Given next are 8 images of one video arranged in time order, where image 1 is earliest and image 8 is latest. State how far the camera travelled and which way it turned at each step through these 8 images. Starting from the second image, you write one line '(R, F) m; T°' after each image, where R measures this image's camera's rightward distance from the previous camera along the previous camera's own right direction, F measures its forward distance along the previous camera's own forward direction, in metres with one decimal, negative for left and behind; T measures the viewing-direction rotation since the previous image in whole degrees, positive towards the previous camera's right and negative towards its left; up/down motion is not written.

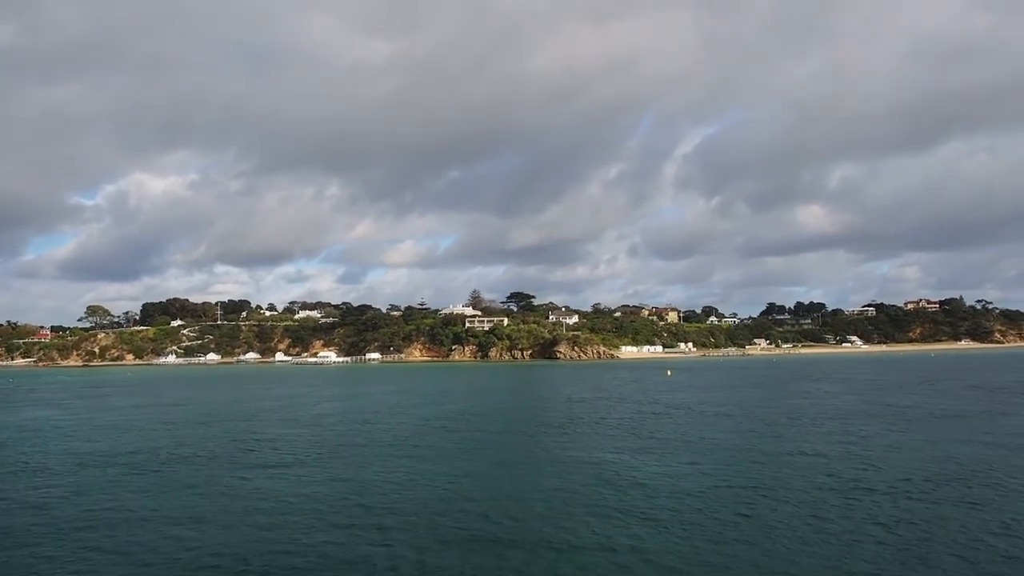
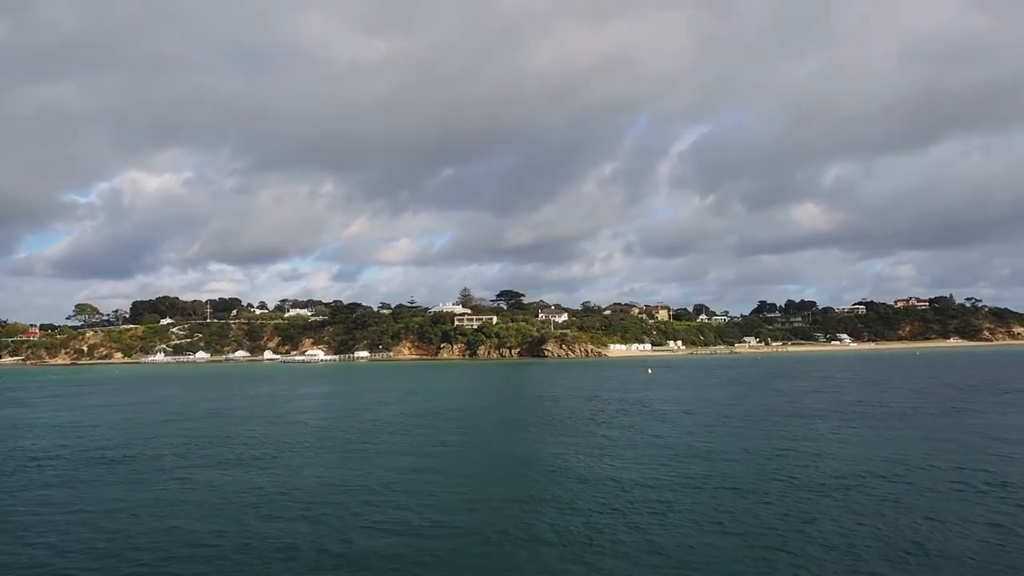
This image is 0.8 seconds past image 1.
(+2.0, -0.3) m; 0°
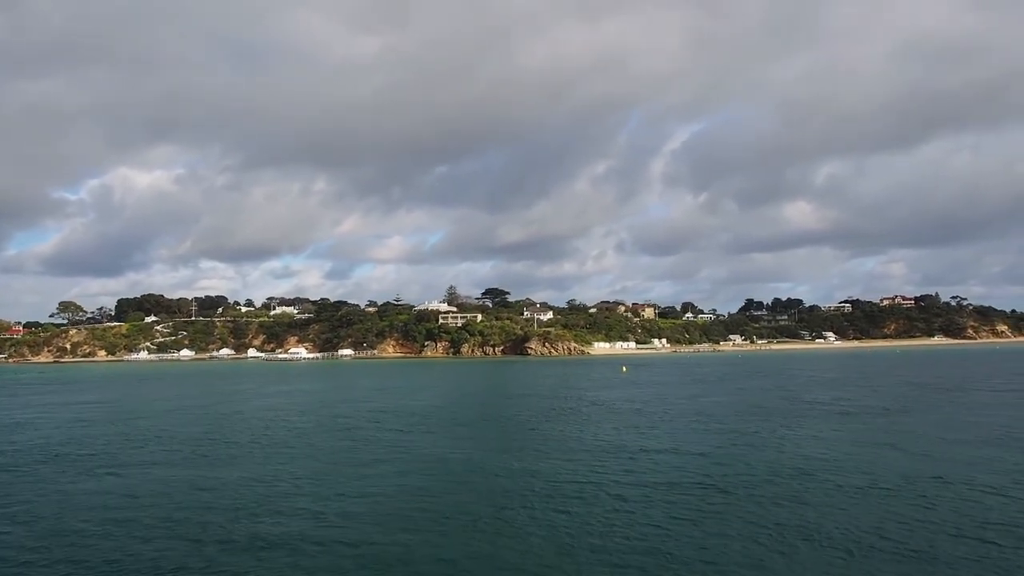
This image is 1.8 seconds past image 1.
(+2.7, -0.3) m; +1°
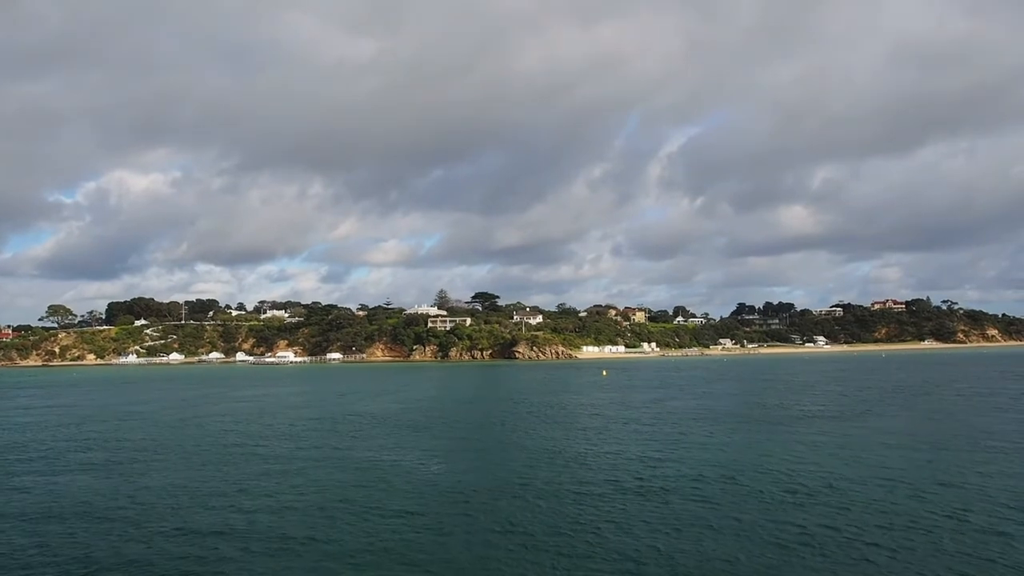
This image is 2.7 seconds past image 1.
(+2.4, -0.4) m; 0°
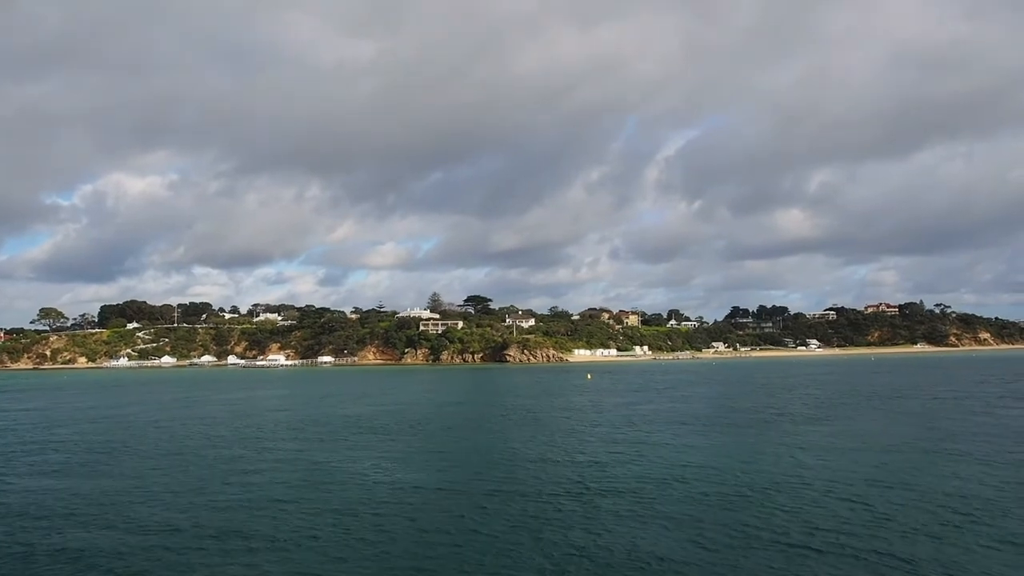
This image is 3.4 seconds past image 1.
(+1.8, -0.2) m; 0°
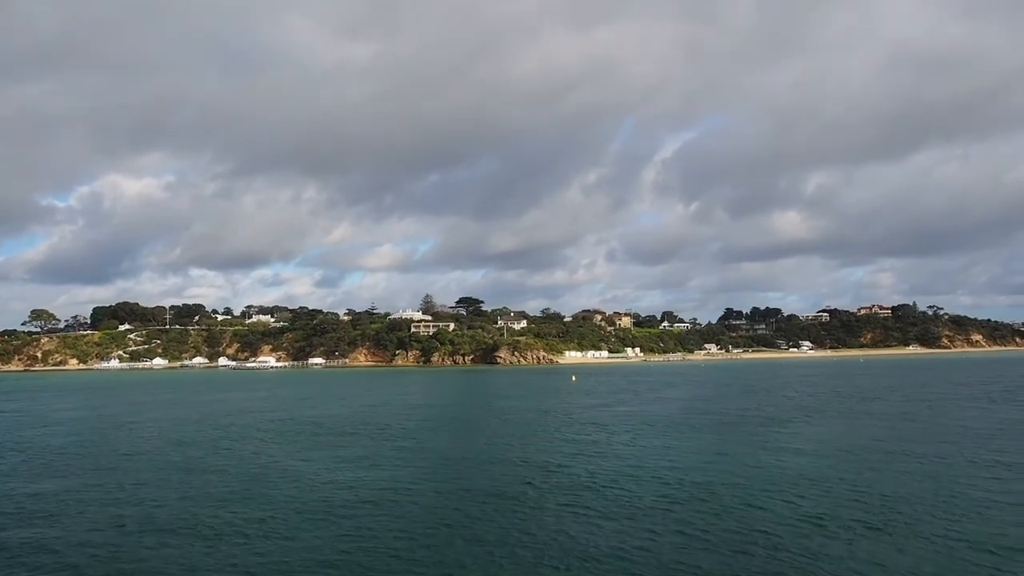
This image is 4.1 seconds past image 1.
(+1.9, -0.3) m; 0°
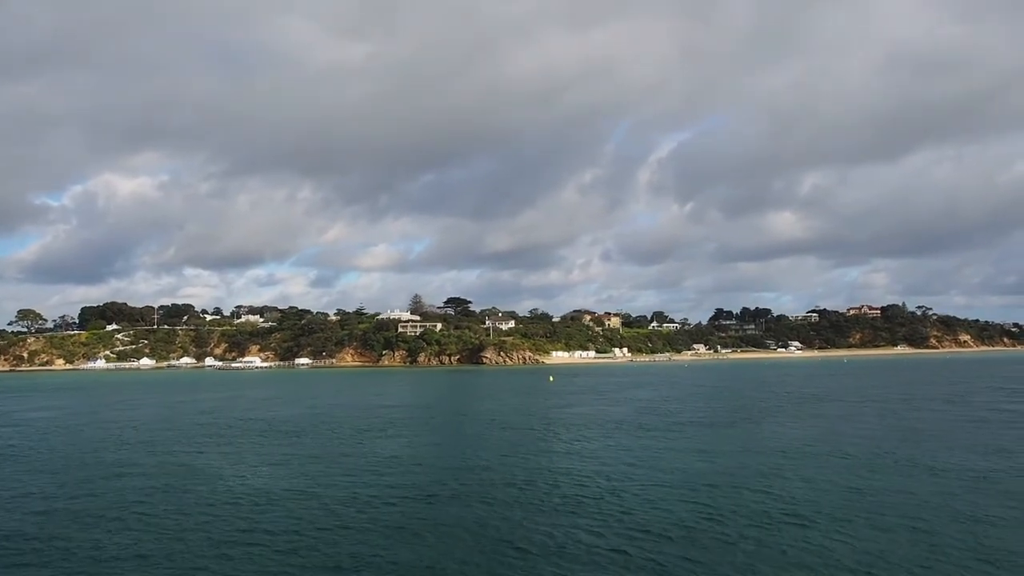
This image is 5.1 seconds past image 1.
(+2.6, -0.3) m; 0°
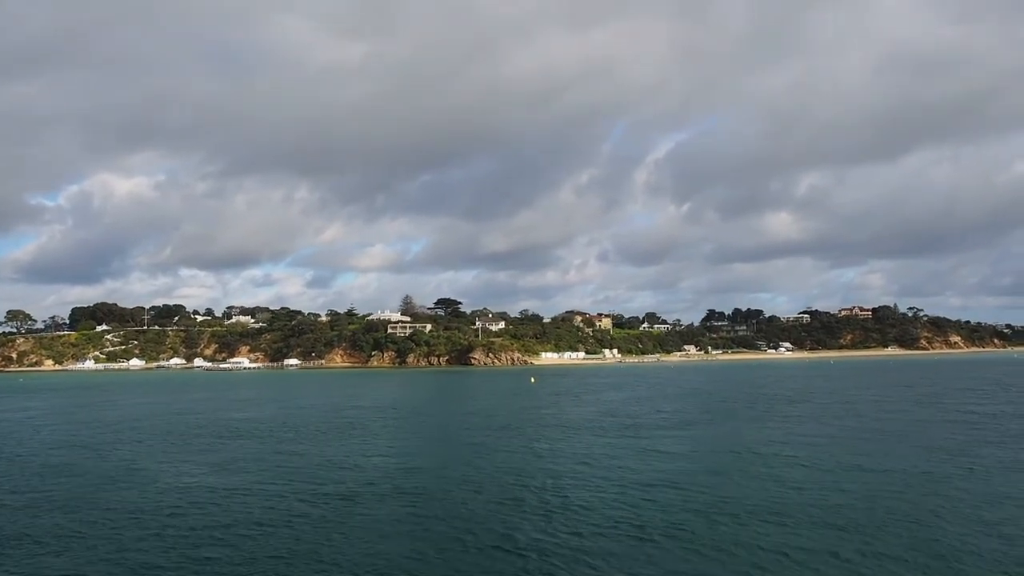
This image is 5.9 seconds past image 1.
(+2.3, -0.3) m; 0°
